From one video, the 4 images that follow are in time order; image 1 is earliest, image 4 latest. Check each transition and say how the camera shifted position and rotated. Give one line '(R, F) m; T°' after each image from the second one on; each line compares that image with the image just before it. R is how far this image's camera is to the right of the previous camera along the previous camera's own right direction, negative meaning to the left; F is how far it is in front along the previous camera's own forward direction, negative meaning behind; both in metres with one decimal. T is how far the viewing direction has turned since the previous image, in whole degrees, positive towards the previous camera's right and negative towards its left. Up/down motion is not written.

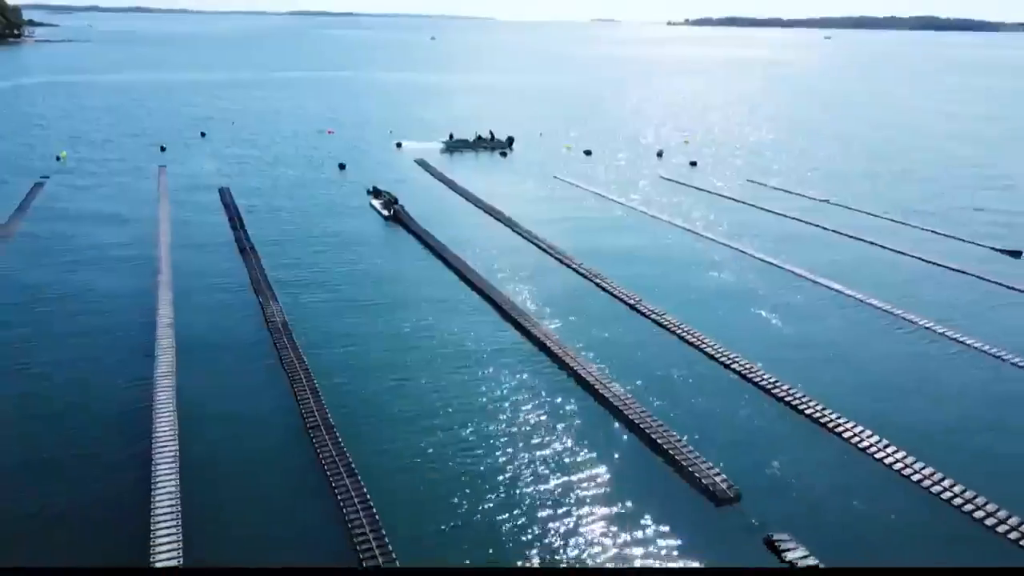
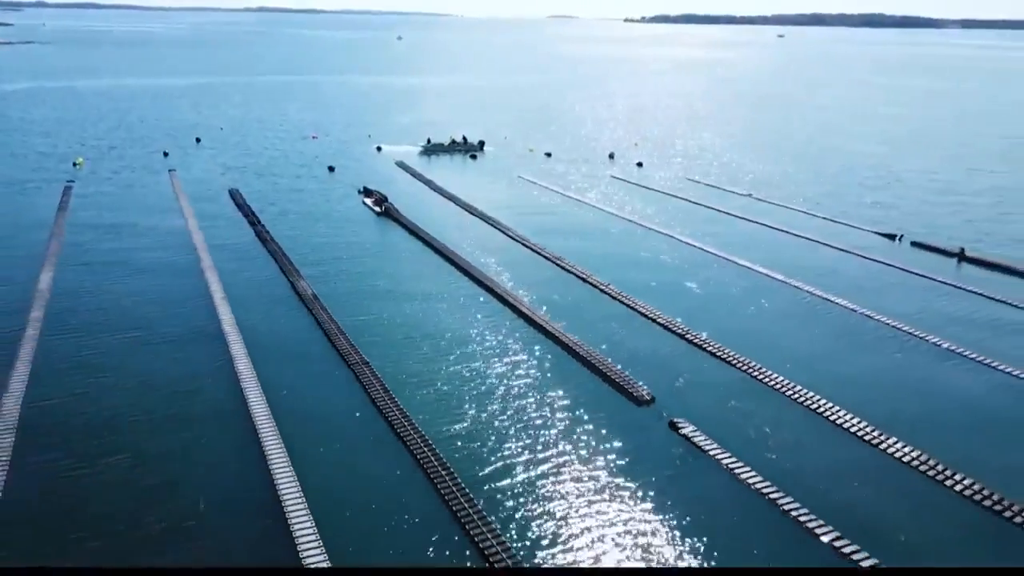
(-0.1, -1.9) m; +2°
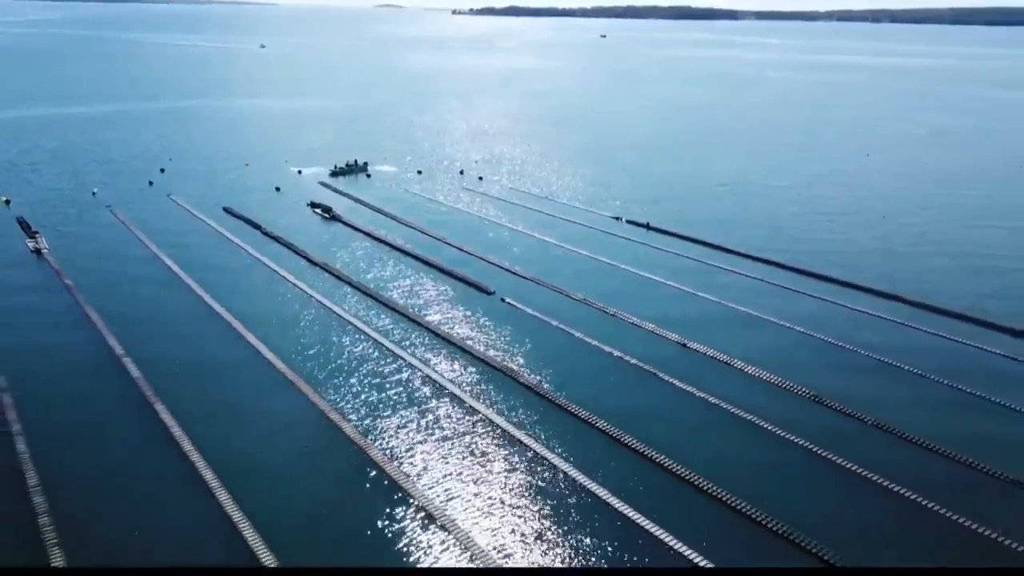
(-1.0, -8.6) m; +8°
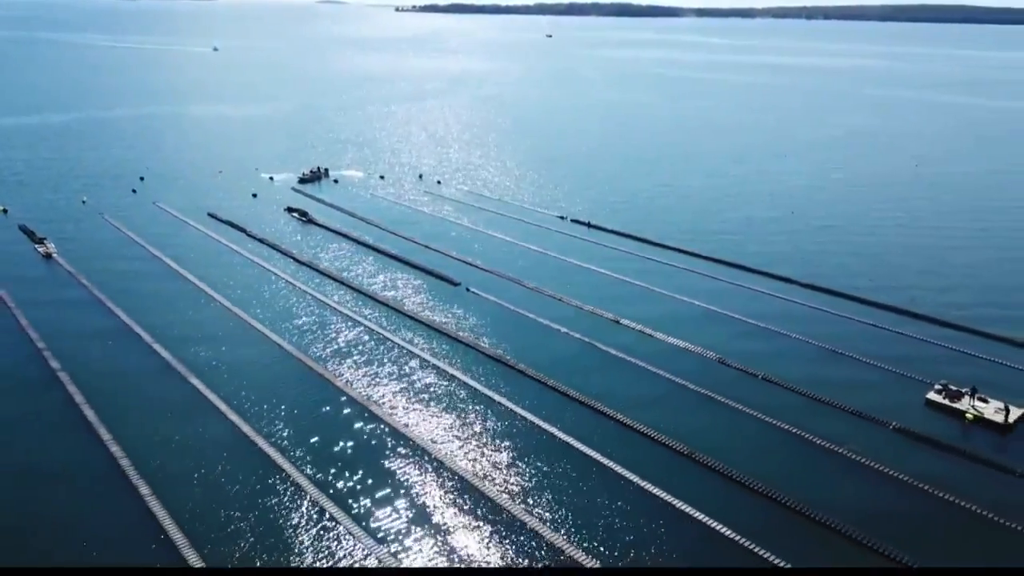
(-0.2, -2.7) m; +3°
